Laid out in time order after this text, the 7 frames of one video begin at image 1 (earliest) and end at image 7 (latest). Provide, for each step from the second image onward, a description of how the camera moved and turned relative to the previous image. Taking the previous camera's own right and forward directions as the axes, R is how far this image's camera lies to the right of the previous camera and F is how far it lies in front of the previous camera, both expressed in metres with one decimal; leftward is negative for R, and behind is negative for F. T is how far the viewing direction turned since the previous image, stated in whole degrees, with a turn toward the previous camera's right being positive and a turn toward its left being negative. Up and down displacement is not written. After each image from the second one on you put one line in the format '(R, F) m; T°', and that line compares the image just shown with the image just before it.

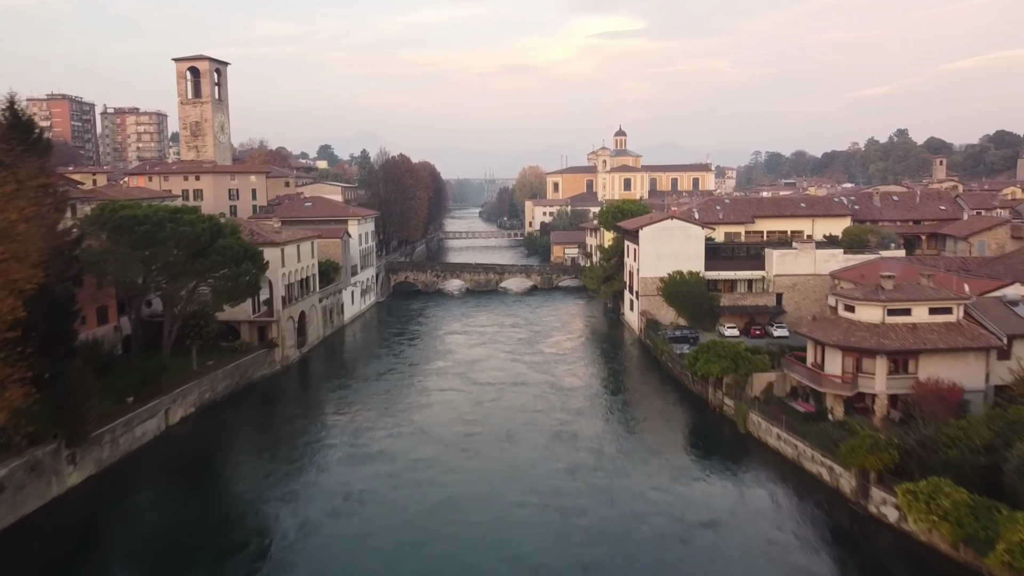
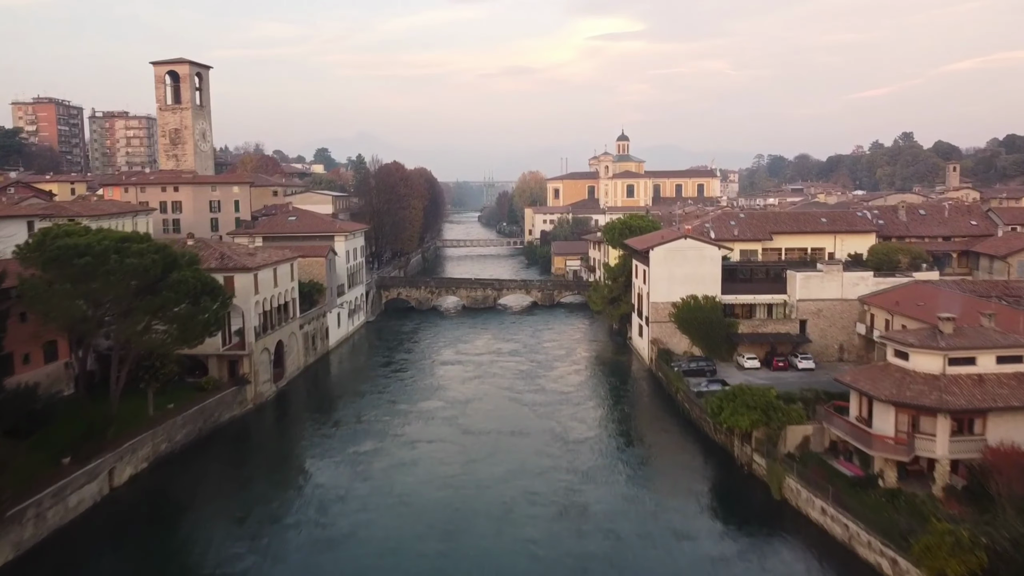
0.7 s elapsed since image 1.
(0.0, +2.9) m; 0°
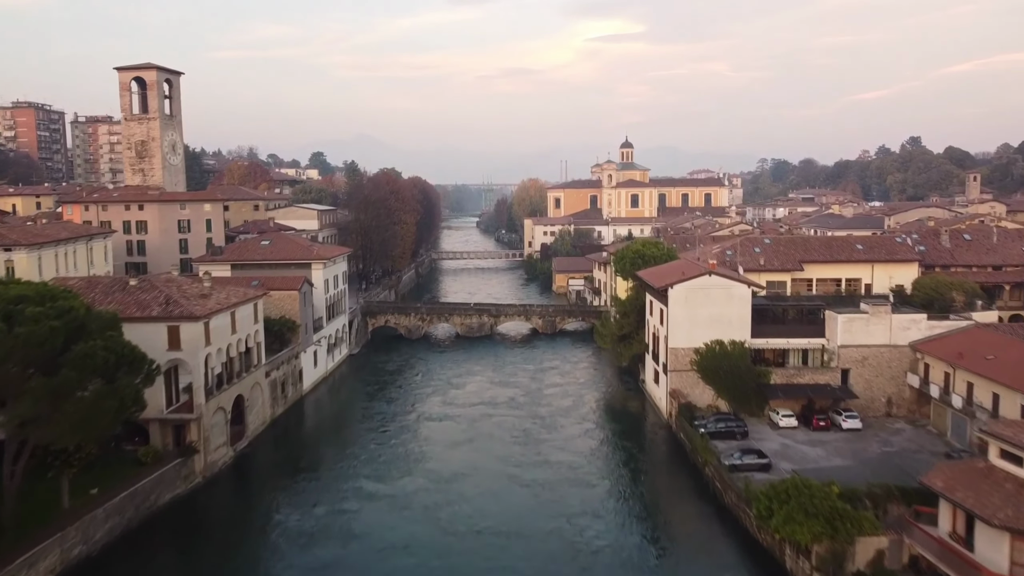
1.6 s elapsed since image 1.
(0.0, +4.0) m; 0°
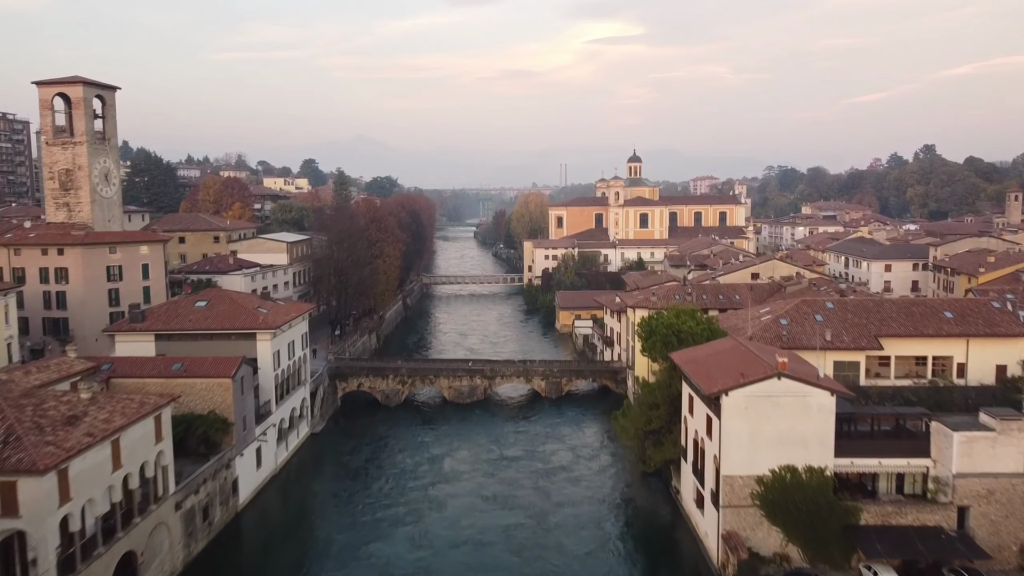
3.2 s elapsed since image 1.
(0.0, +7.0) m; 0°
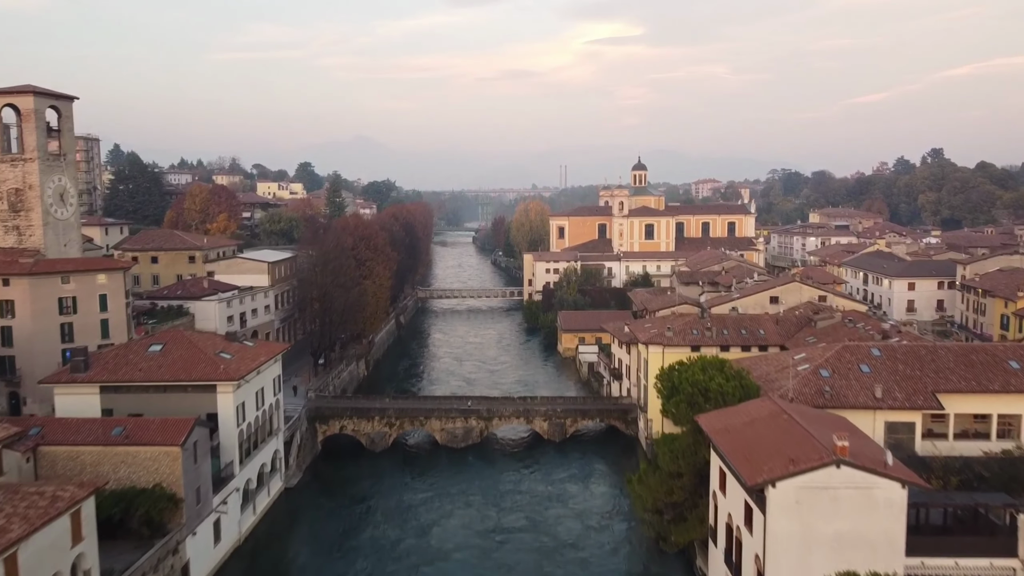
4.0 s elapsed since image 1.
(0.0, +3.6) m; 0°
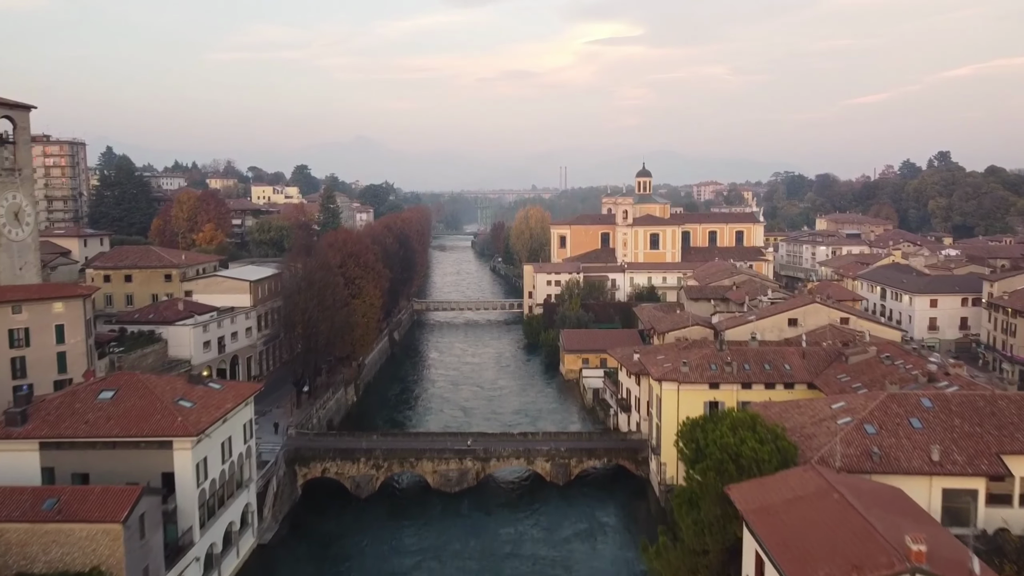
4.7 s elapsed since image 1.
(0.0, +3.0) m; 0°
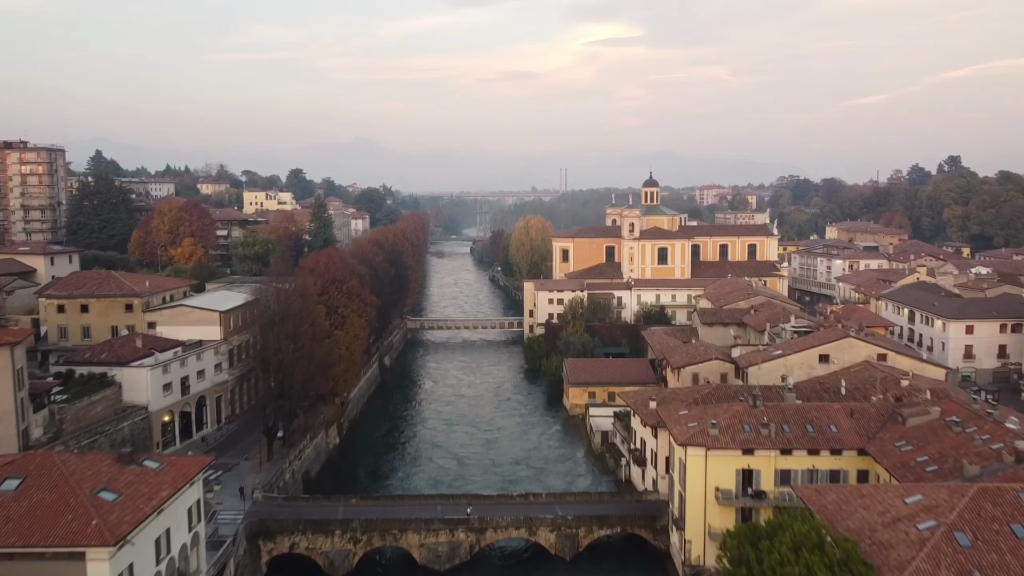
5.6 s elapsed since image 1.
(0.0, +4.2) m; 0°
